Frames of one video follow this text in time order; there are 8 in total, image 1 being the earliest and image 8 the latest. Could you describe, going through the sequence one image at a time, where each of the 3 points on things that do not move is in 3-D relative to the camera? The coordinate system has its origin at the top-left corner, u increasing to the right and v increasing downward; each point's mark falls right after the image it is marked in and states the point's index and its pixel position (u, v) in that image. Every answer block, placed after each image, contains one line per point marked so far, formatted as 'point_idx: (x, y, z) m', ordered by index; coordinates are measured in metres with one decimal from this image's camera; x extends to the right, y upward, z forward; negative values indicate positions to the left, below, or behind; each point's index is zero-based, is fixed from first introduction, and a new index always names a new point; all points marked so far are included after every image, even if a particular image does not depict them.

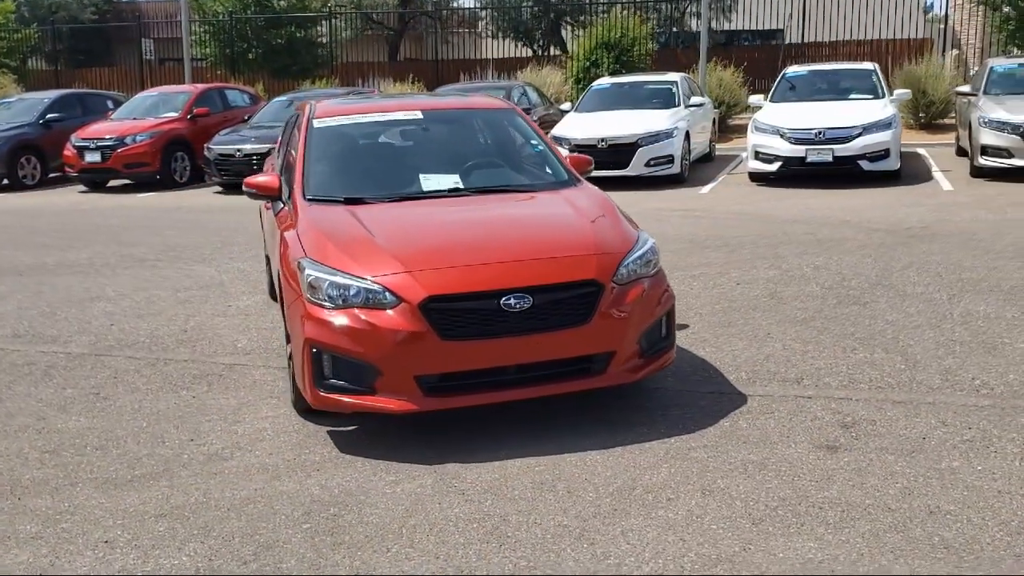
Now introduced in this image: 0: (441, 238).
0: (-0.3, +0.3, +5.1) m
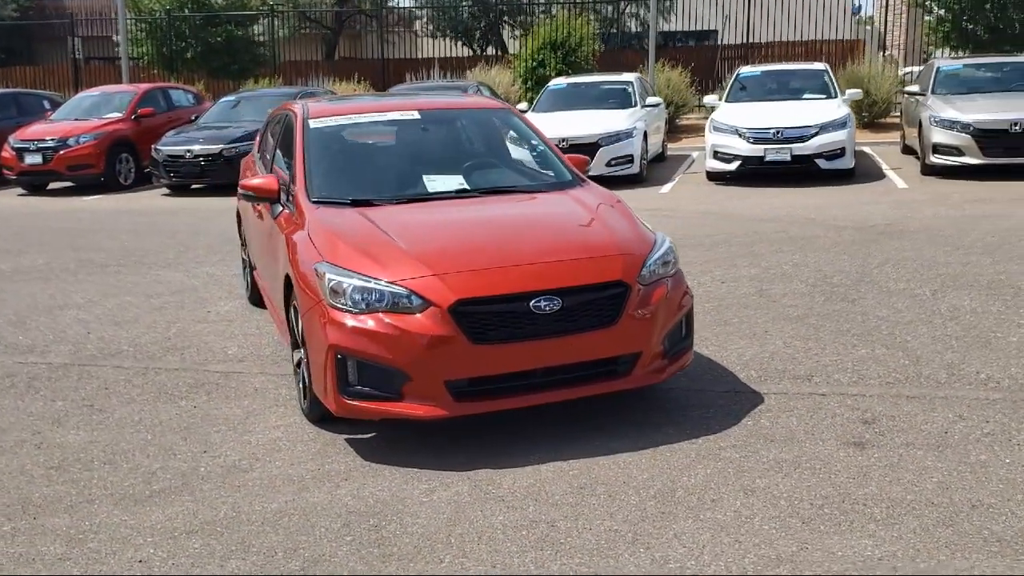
0: (-0.2, +0.2, +5.0) m
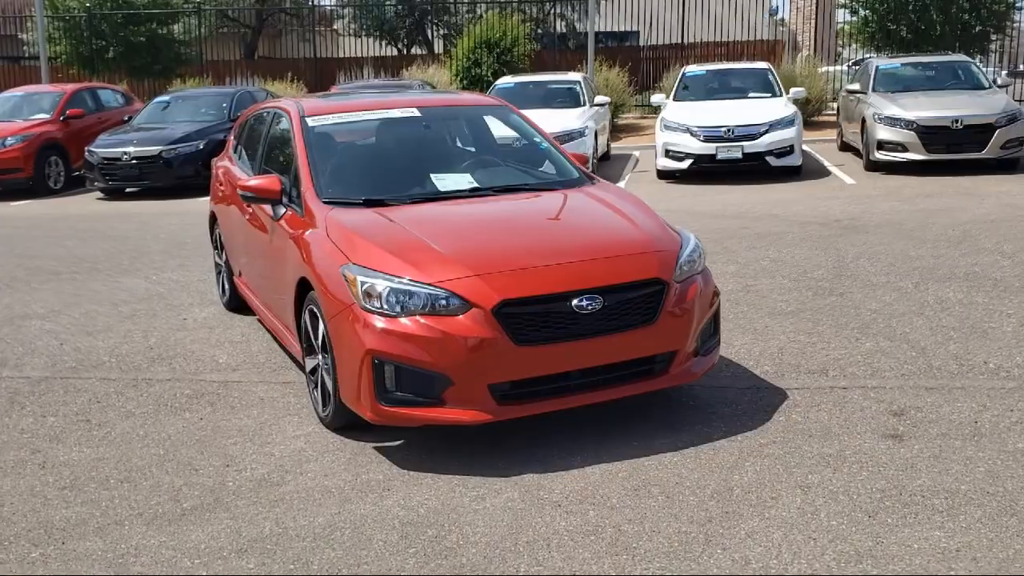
0: (-0.1, +0.2, +4.9) m
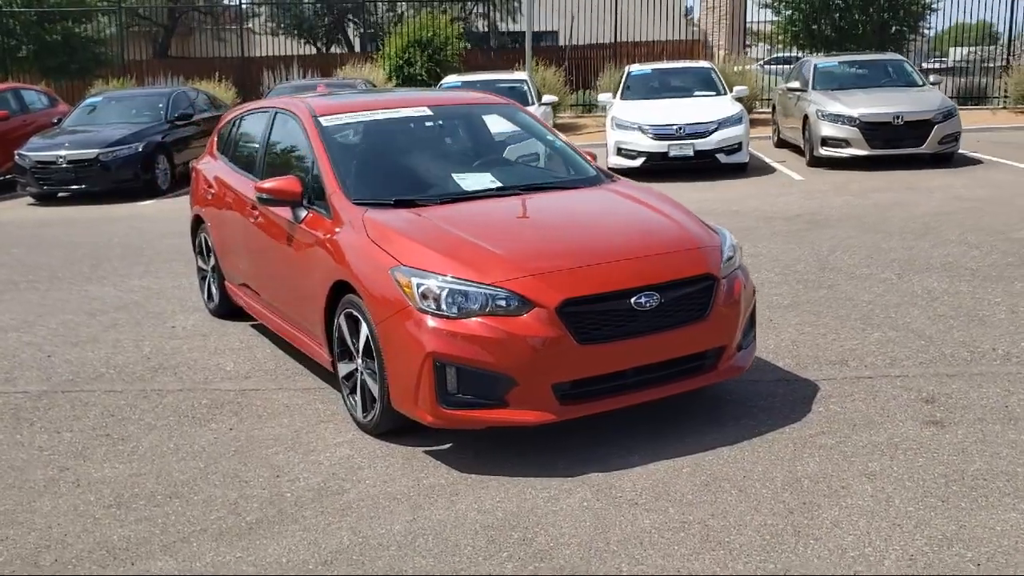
0: (+0.1, +0.2, +4.8) m
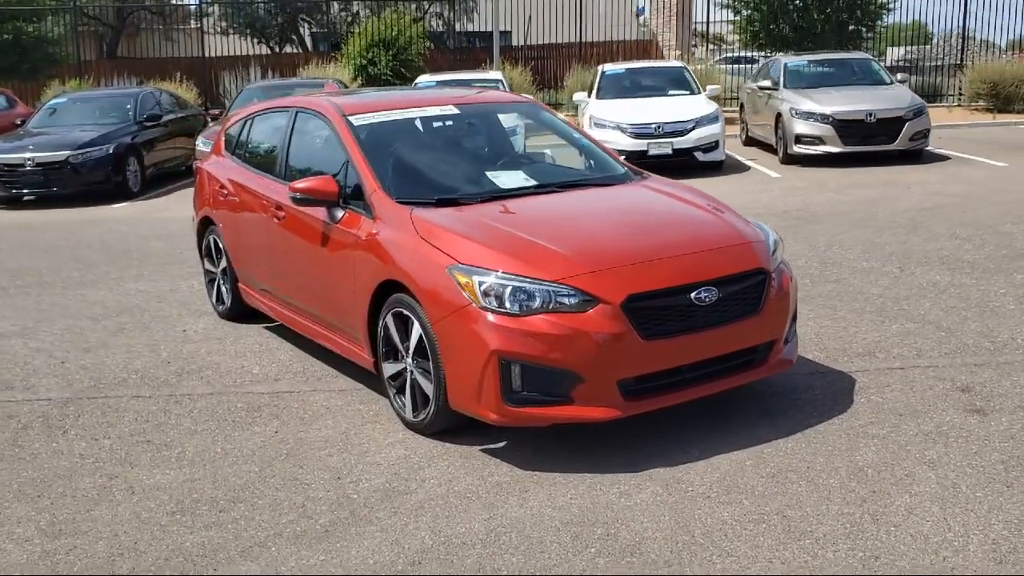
0: (+0.4, +0.3, +4.8) m
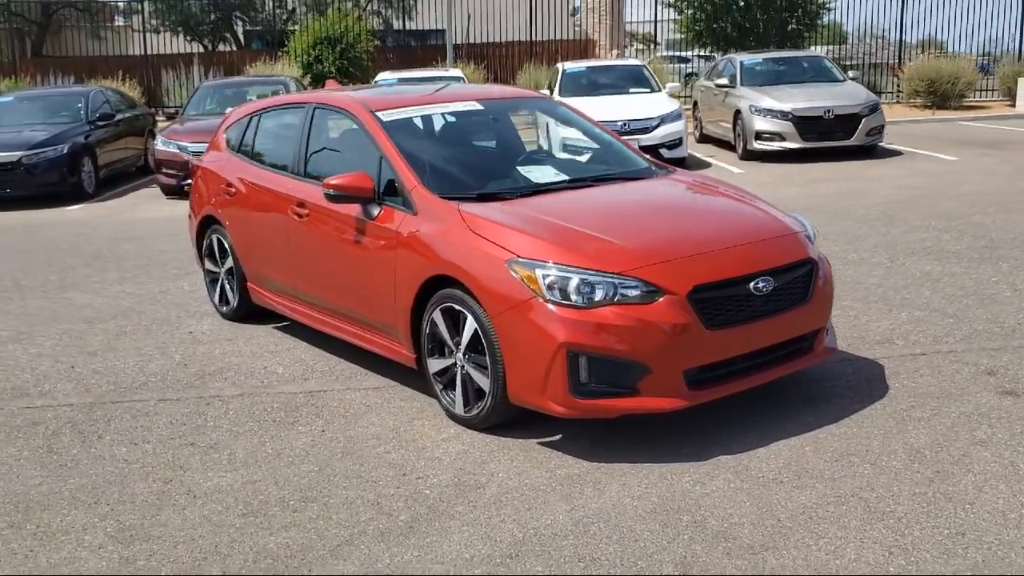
0: (+0.7, +0.3, +4.9) m
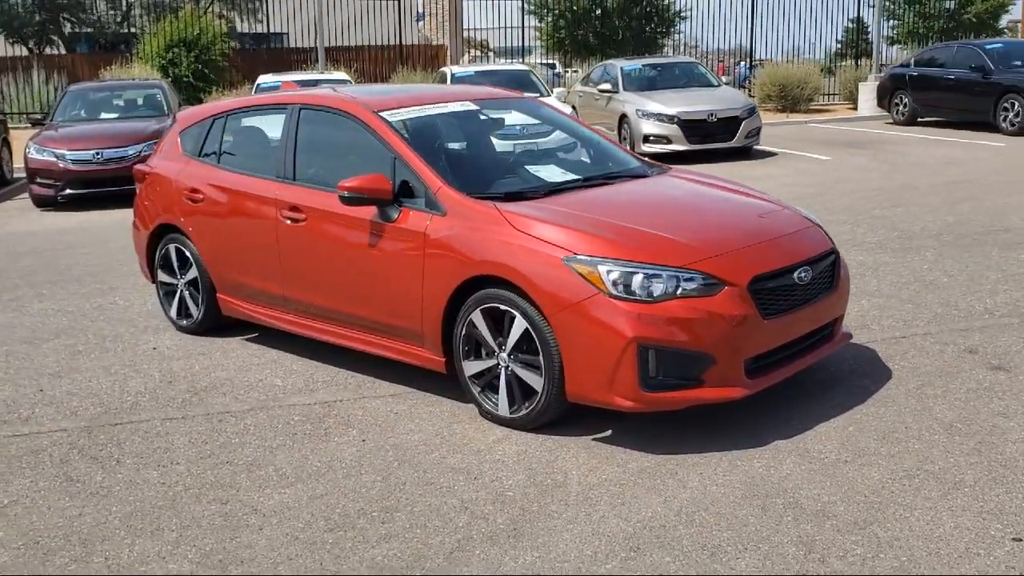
0: (+0.9, +0.3, +5.0) m
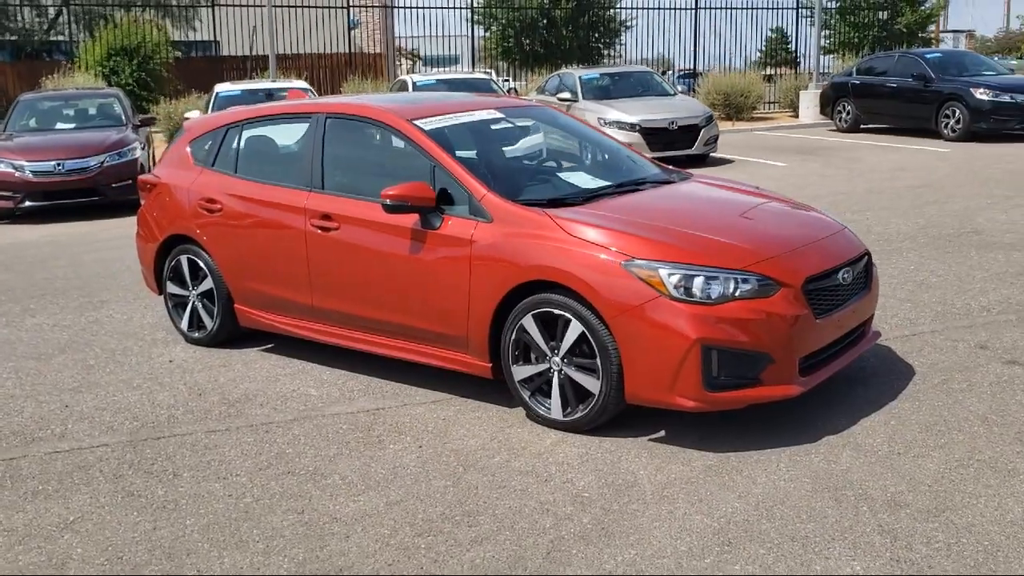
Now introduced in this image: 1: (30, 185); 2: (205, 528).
0: (+1.1, +0.3, +5.1) m
1: (-6.3, +1.3, +13.1) m
2: (-1.3, -1.0, +4.2) m
